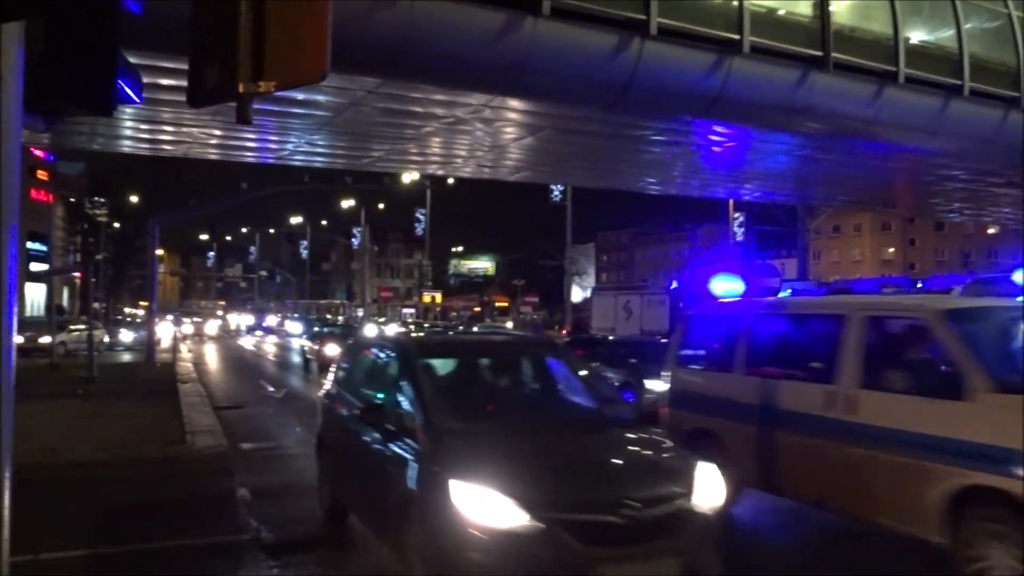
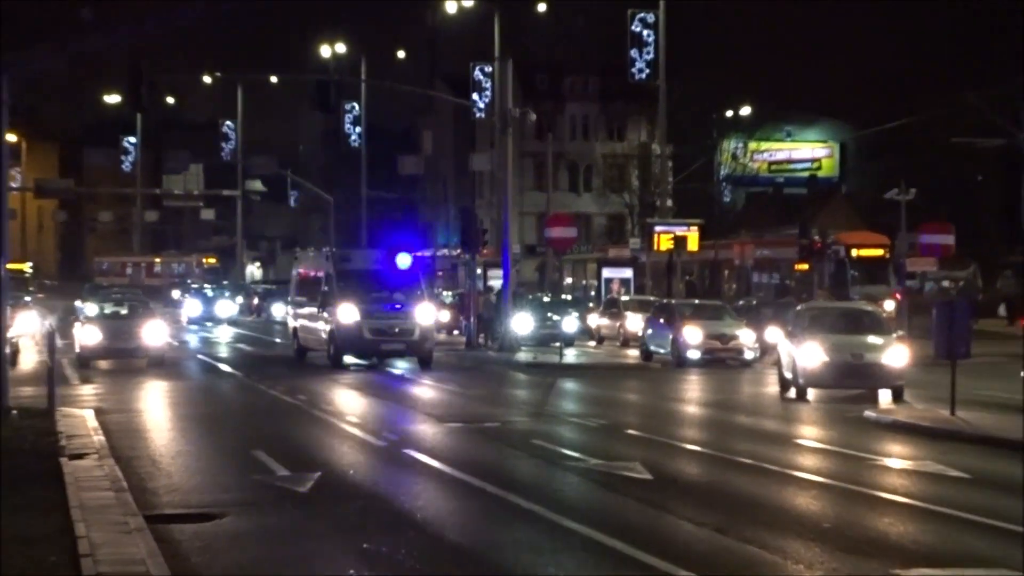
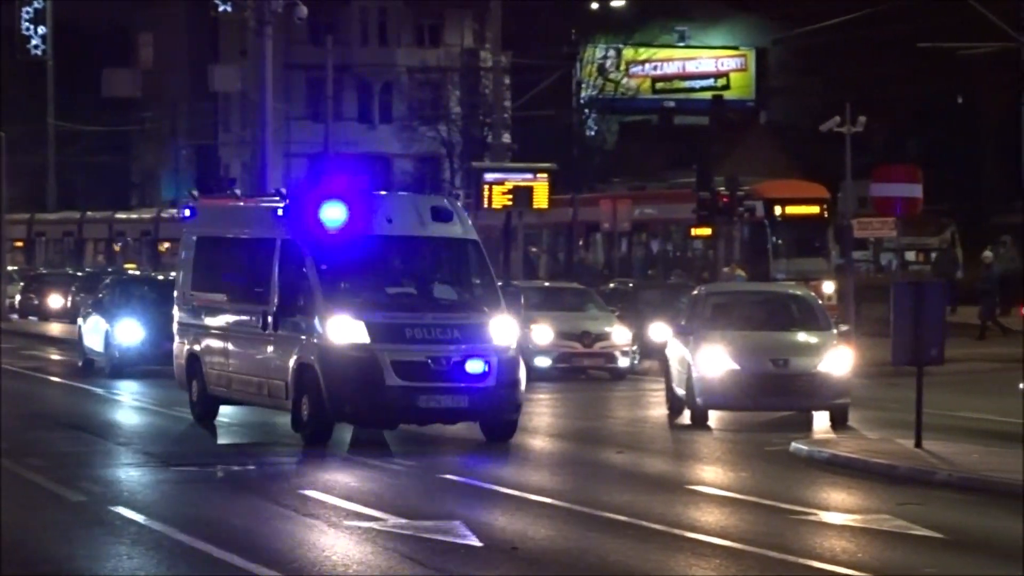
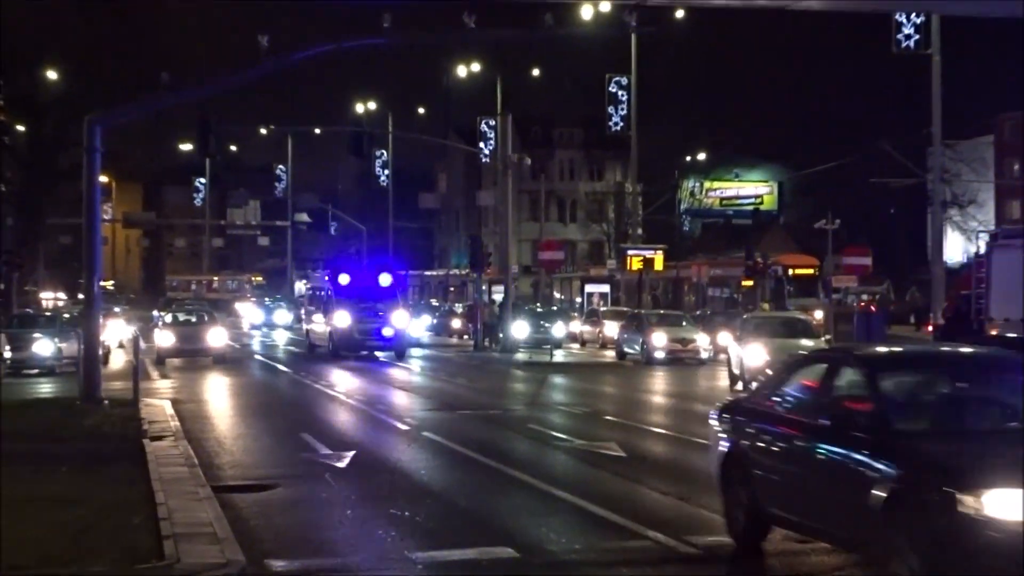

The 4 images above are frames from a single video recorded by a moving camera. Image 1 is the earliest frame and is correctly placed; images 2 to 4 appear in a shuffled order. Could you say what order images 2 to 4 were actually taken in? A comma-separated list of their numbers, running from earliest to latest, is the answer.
4, 2, 3
